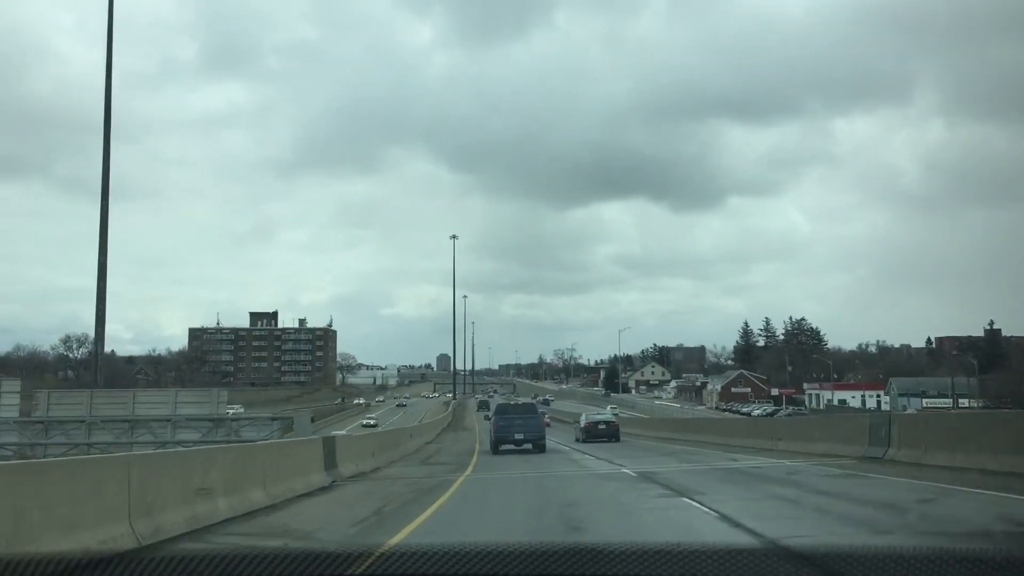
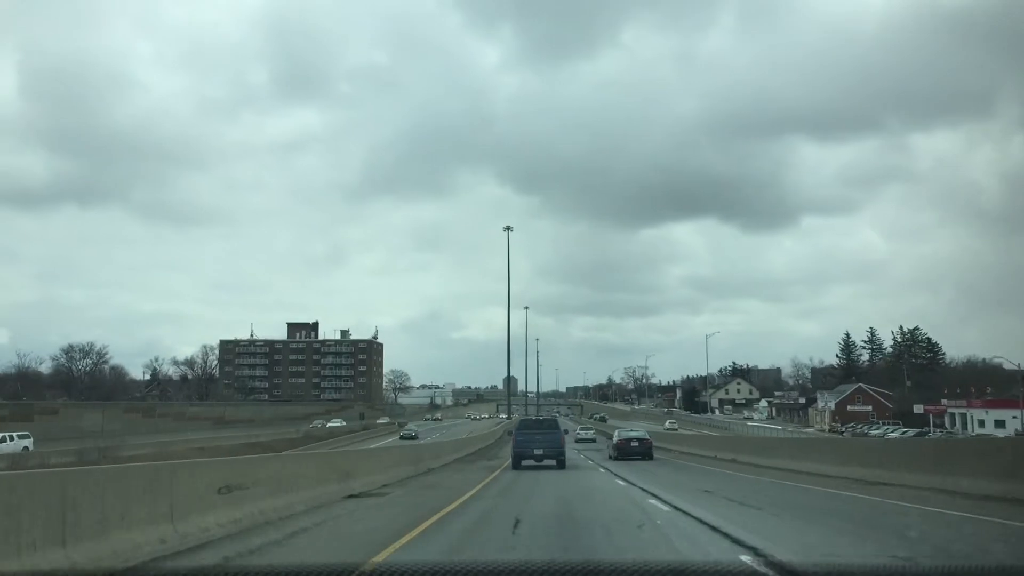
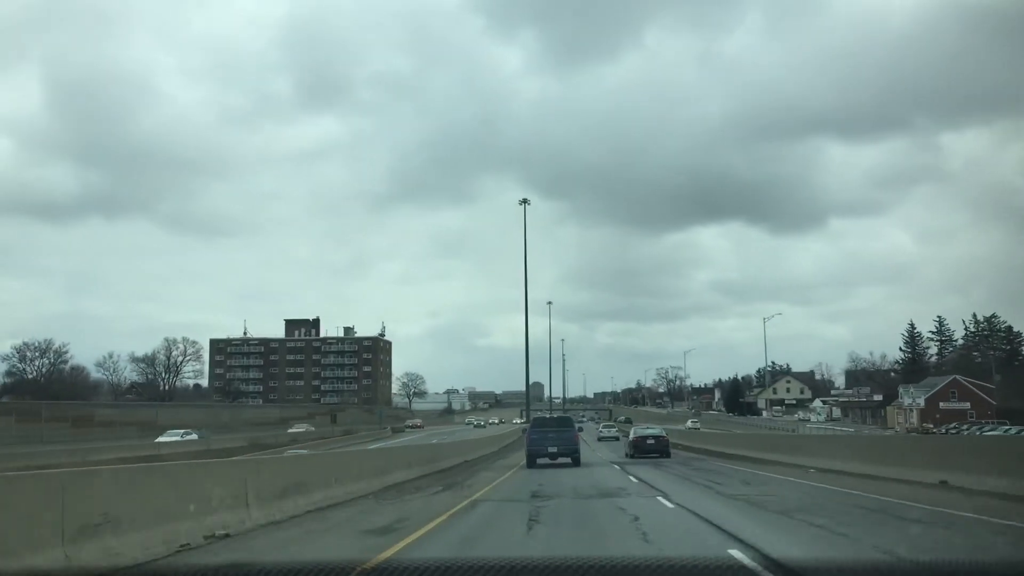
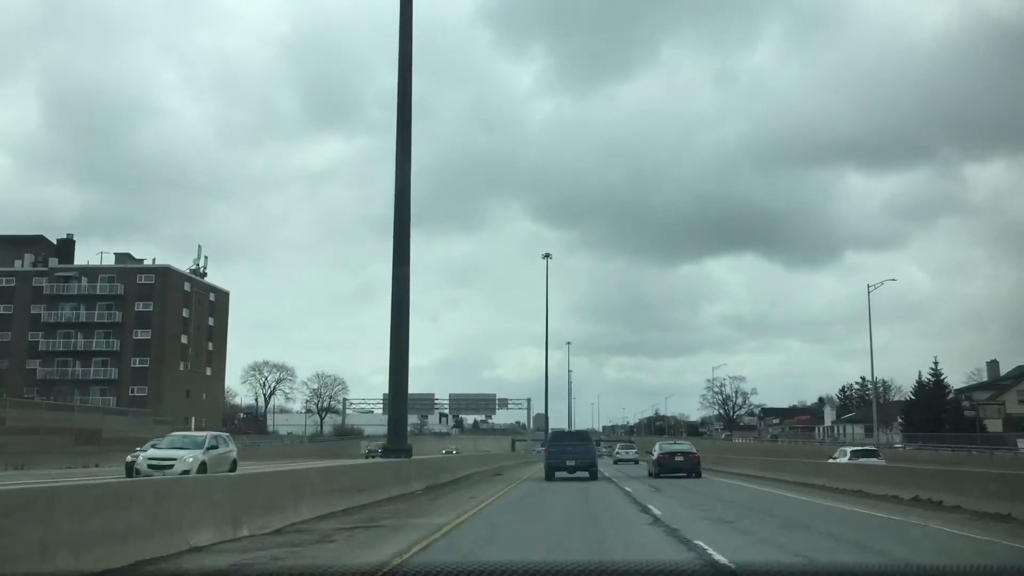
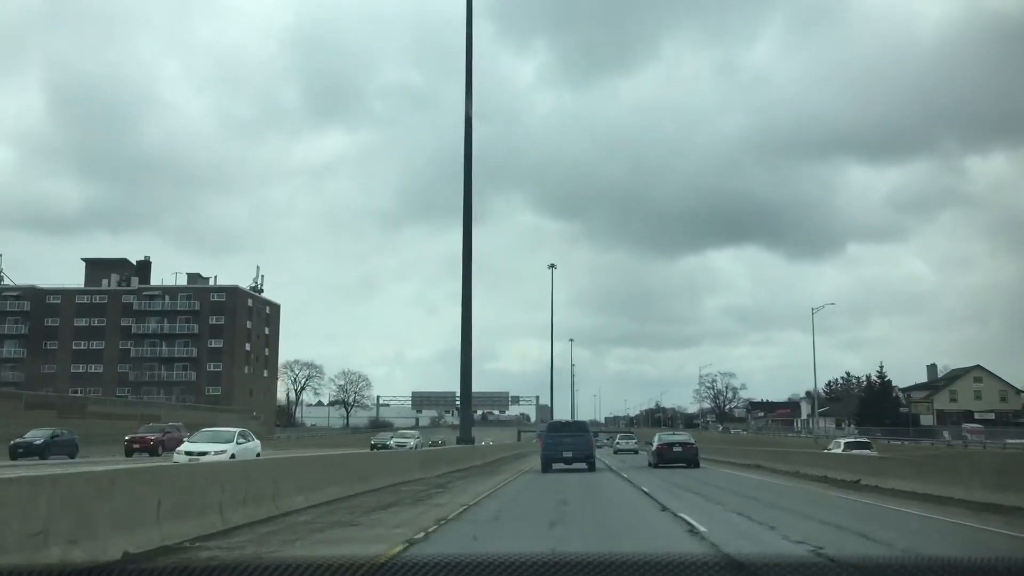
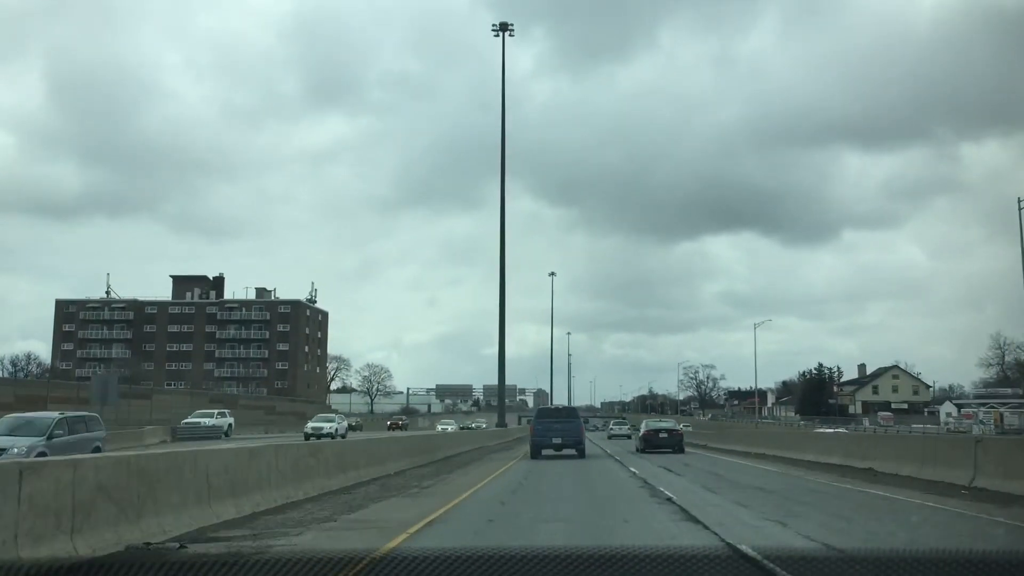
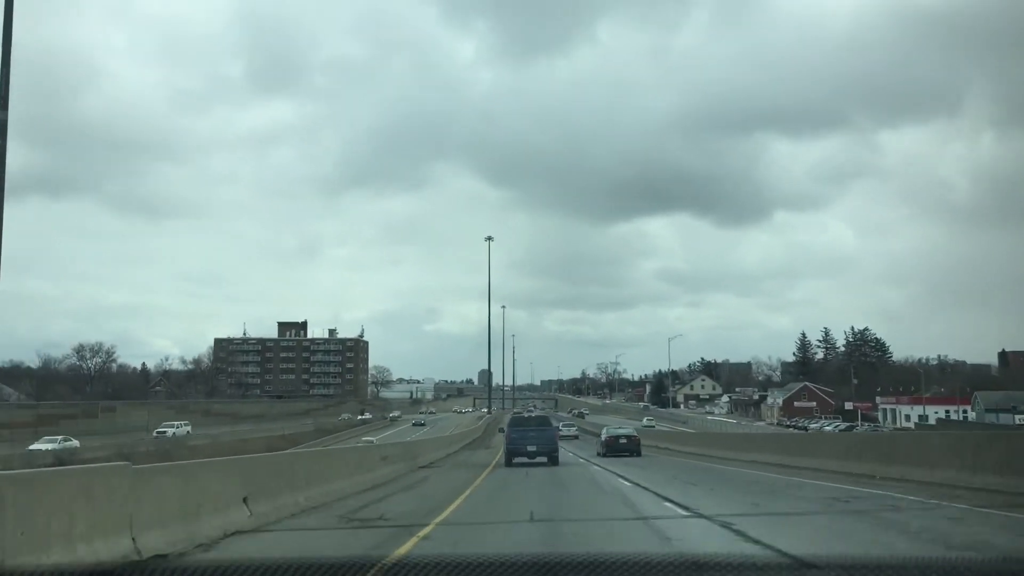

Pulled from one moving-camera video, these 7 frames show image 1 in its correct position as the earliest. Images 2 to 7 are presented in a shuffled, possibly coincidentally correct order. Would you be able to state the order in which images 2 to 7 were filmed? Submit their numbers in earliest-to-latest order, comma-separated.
7, 2, 3, 6, 5, 4
